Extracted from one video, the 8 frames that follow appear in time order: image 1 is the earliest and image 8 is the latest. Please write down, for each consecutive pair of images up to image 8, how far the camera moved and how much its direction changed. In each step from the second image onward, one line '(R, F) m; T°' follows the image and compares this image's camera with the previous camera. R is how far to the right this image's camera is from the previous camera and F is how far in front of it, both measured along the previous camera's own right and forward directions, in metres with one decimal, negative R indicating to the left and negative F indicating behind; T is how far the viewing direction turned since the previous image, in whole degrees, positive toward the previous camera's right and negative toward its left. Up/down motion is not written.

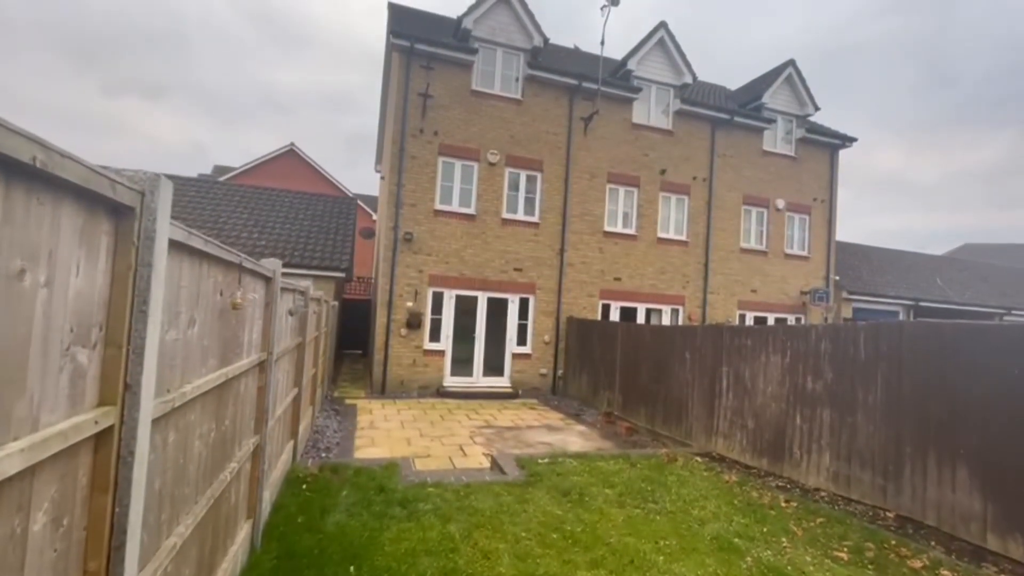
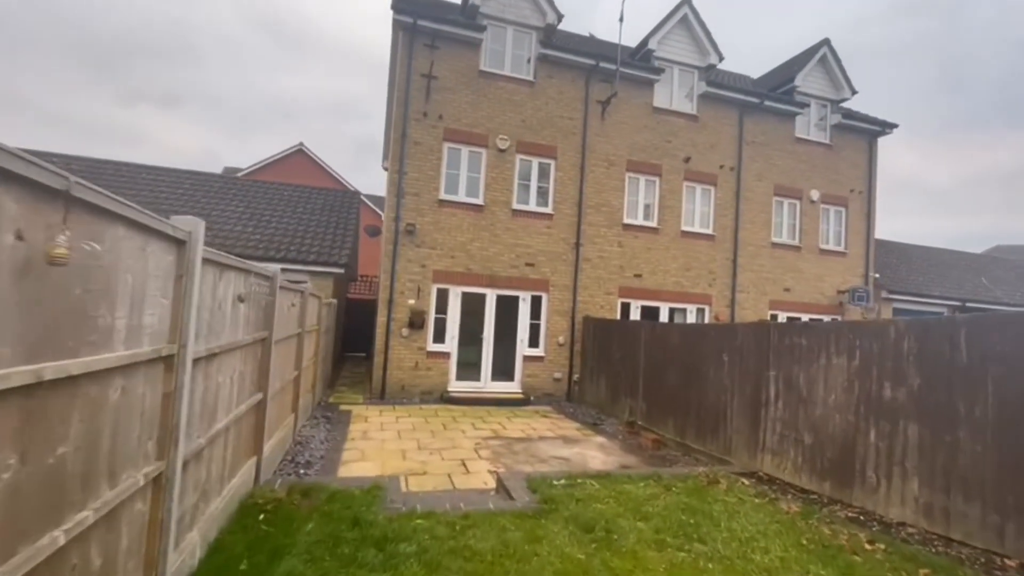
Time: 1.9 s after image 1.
(0.0, +1.2) m; -1°
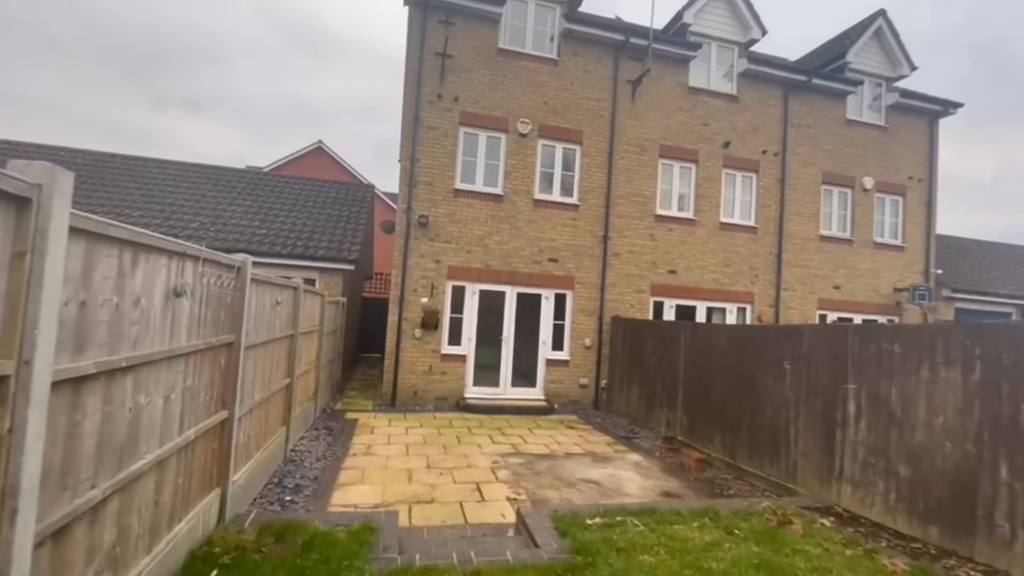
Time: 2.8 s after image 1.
(0.0, +1.2) m; -2°
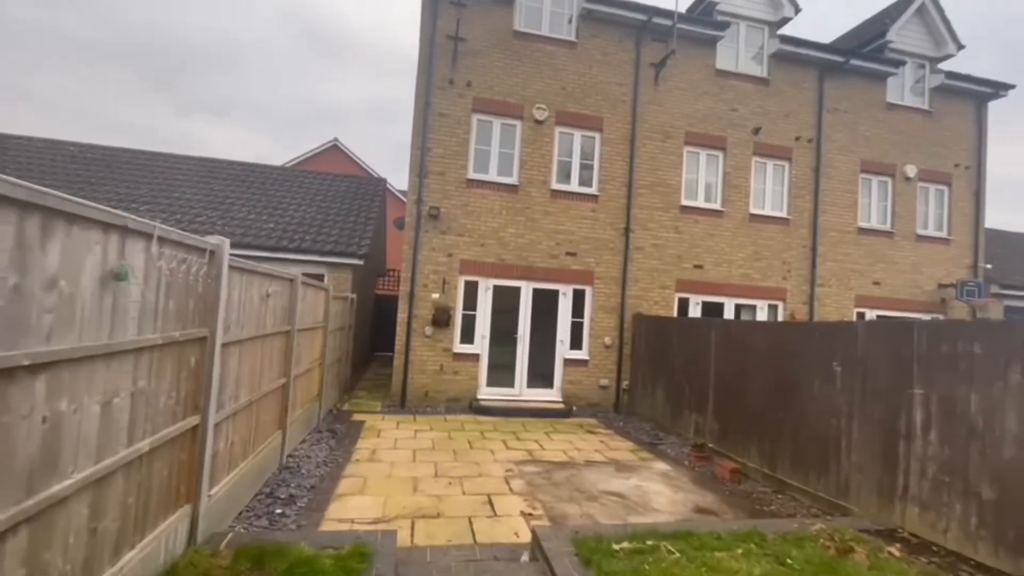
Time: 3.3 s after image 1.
(0.0, +0.7) m; -2°
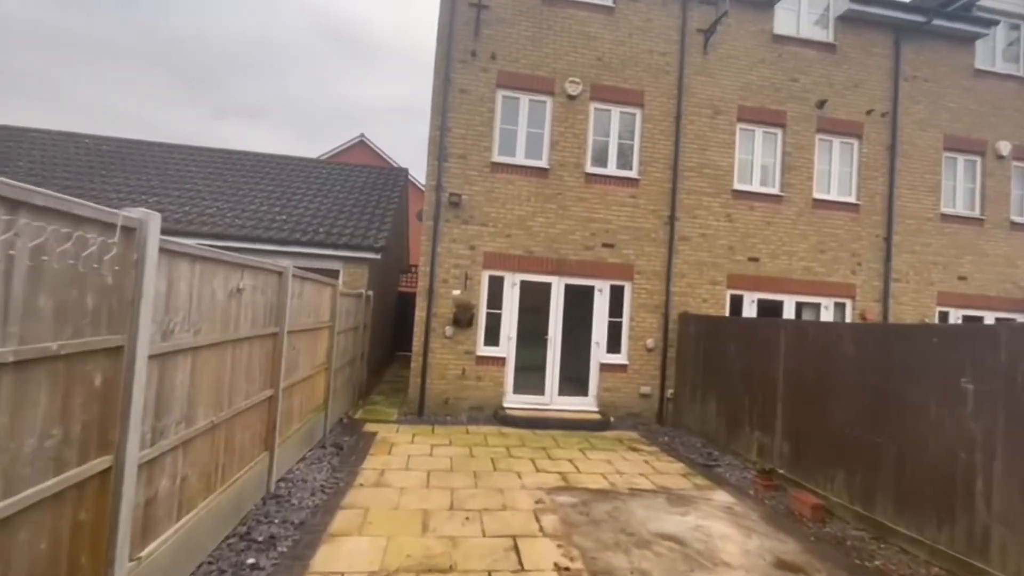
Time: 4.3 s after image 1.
(0.0, +1.2) m; -3°
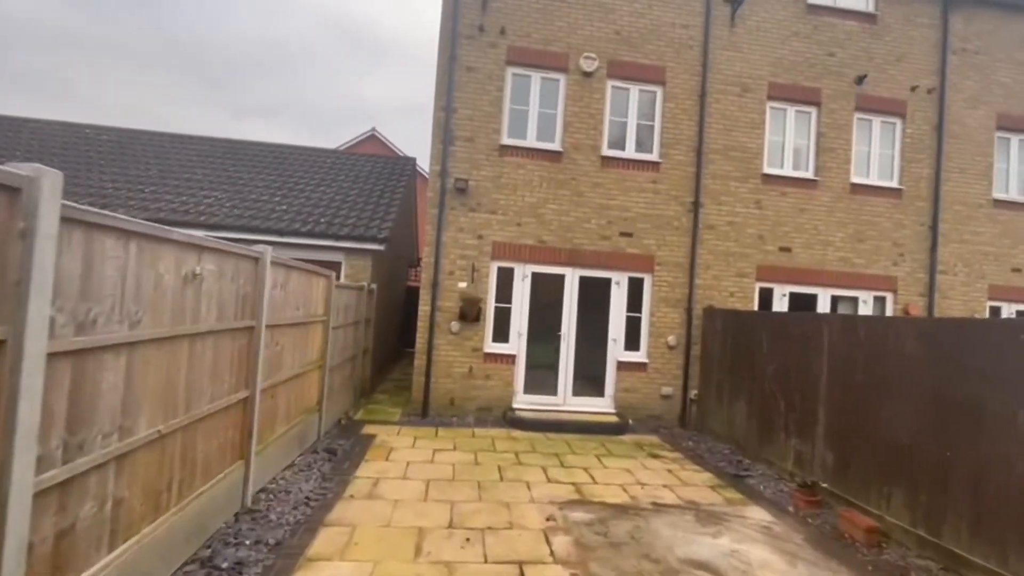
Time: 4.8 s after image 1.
(+0.1, +0.7) m; -2°
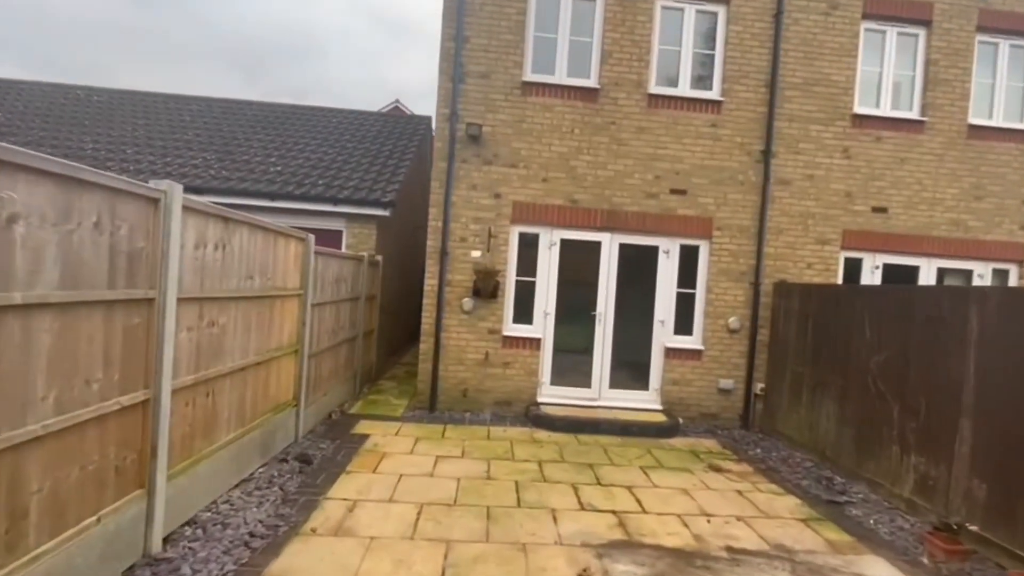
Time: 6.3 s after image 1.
(+0.1, +1.7) m; -4°
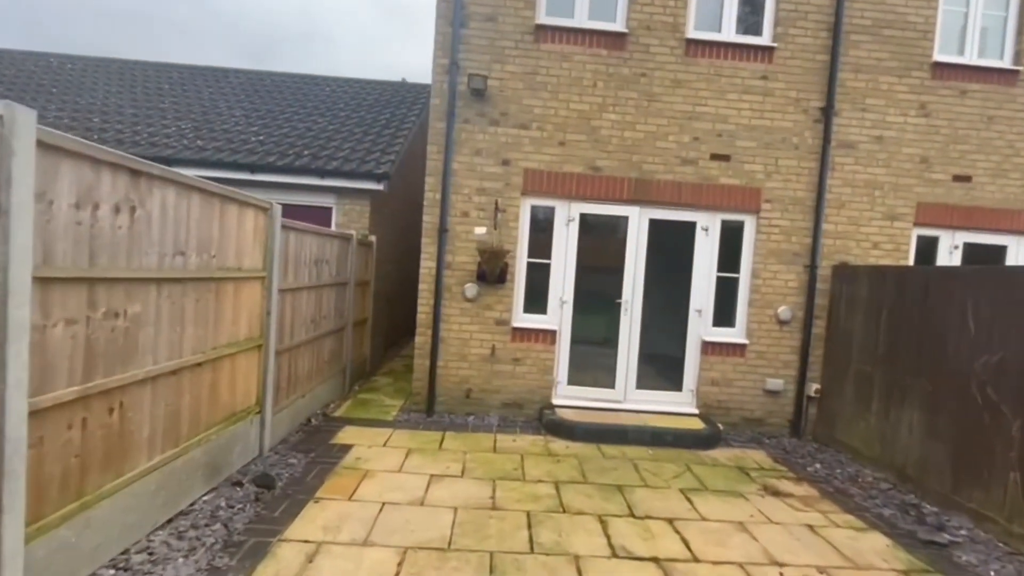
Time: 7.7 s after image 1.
(0.0, +1.2) m; -1°
